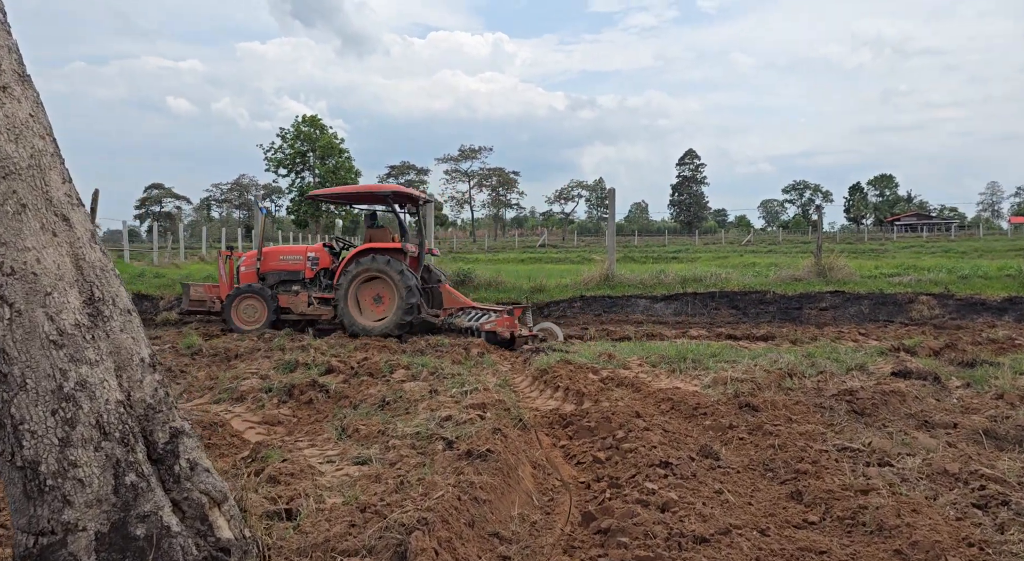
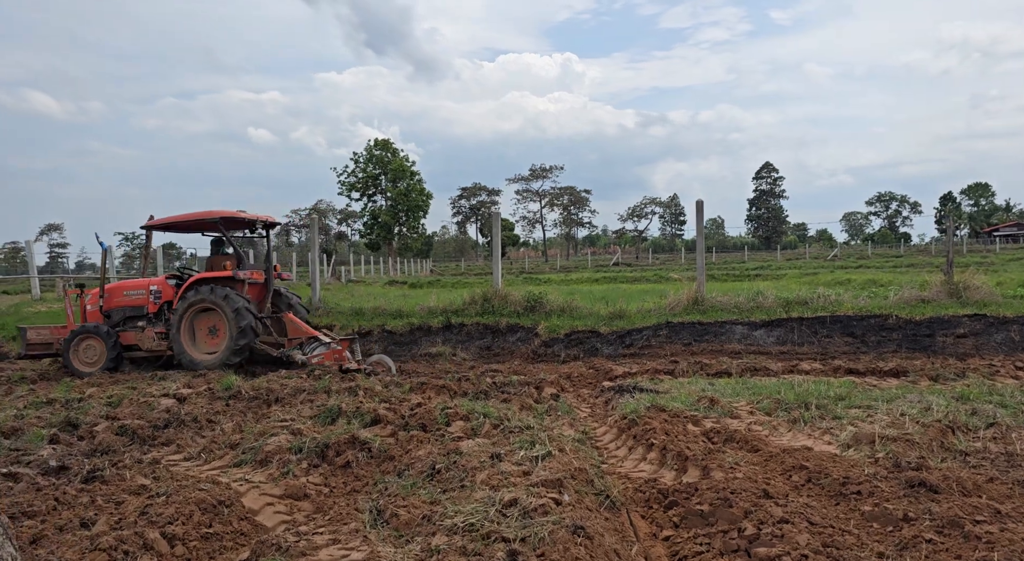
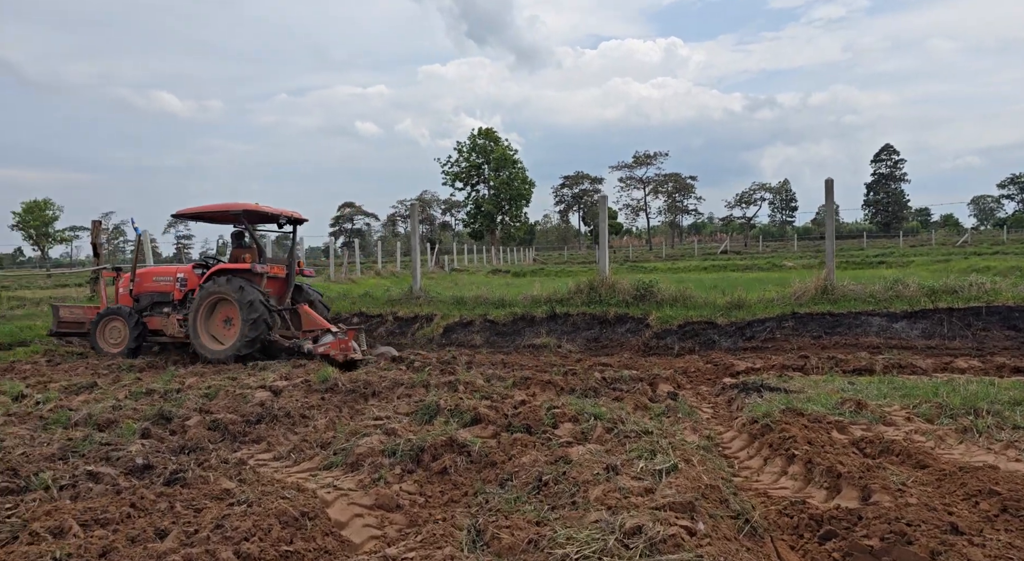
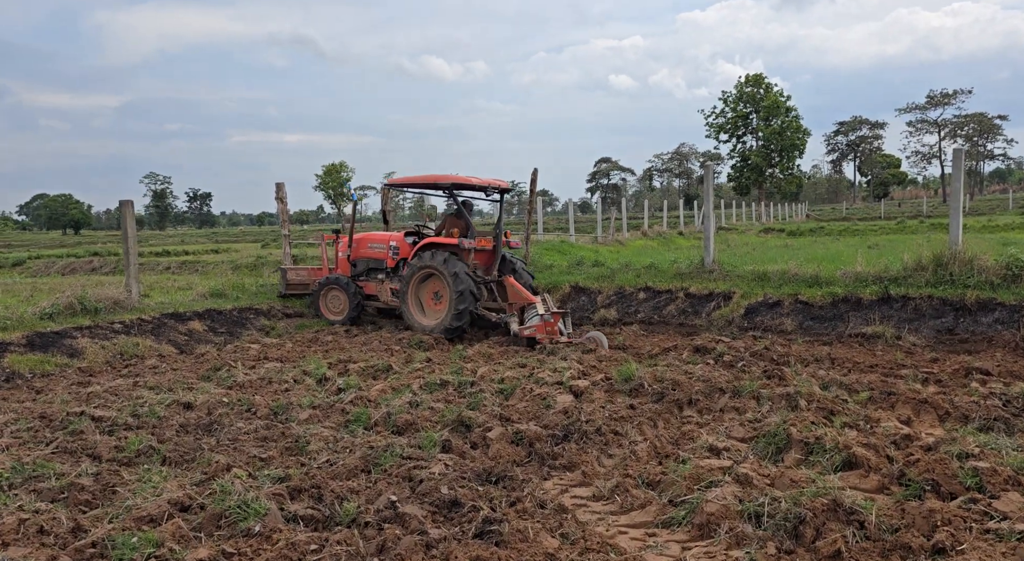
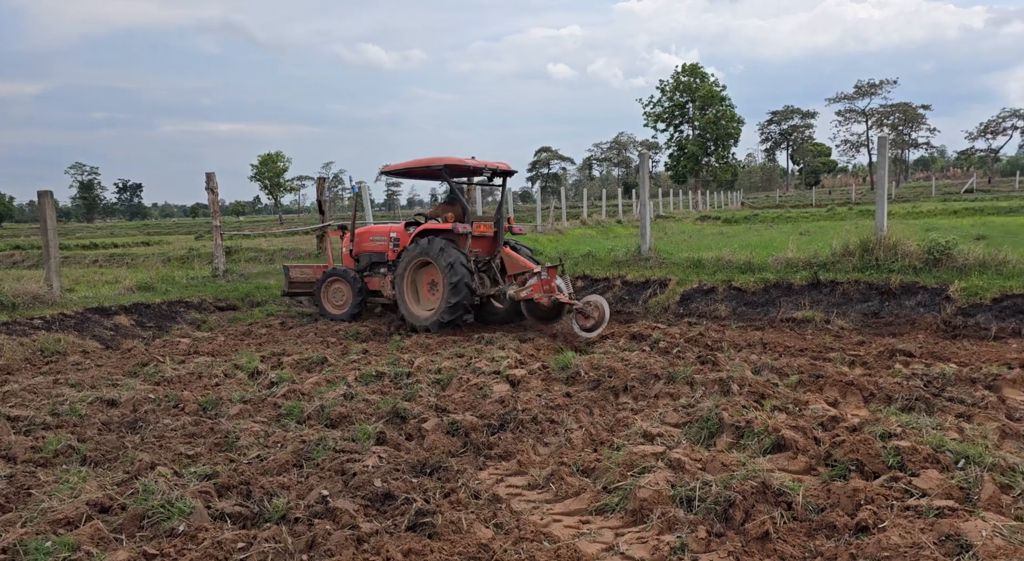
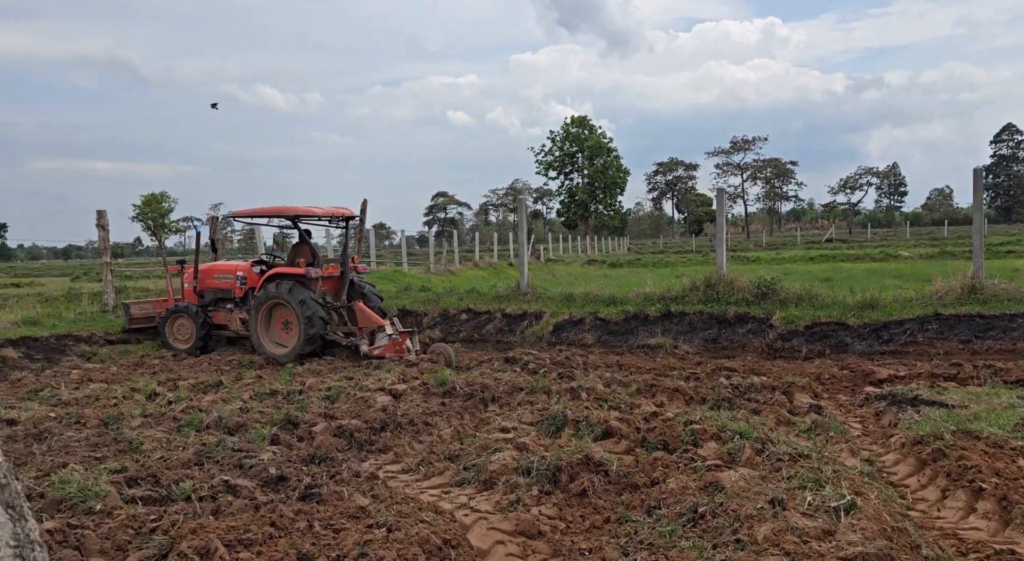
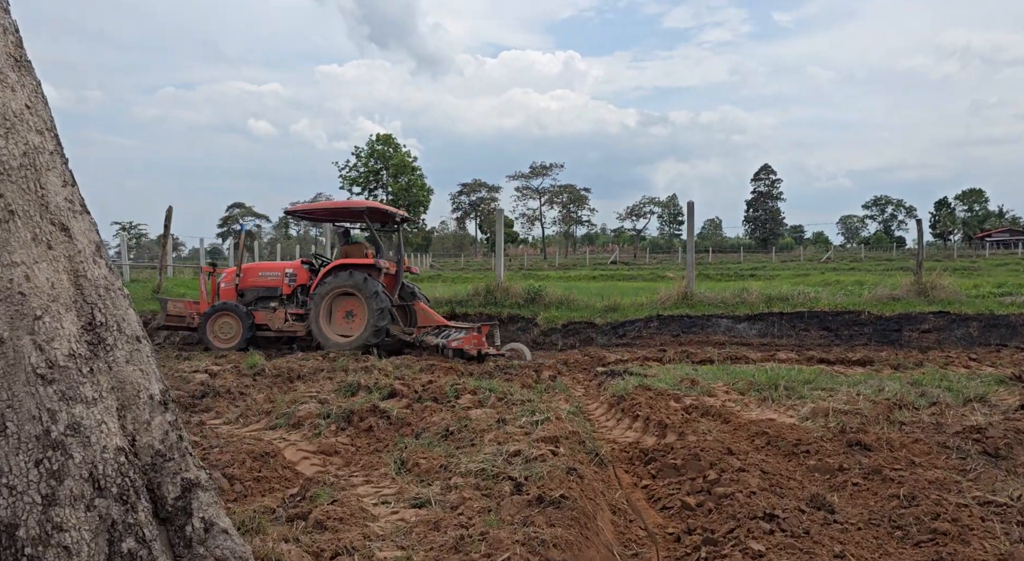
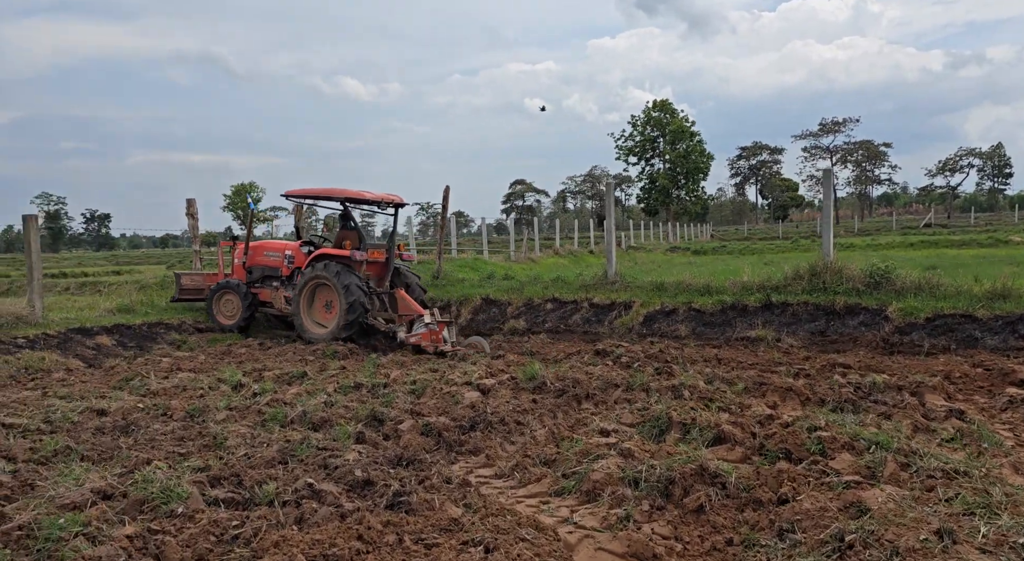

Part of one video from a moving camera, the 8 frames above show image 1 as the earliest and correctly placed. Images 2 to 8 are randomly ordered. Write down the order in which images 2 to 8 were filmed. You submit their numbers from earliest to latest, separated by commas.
7, 2, 3, 6, 8, 4, 5
